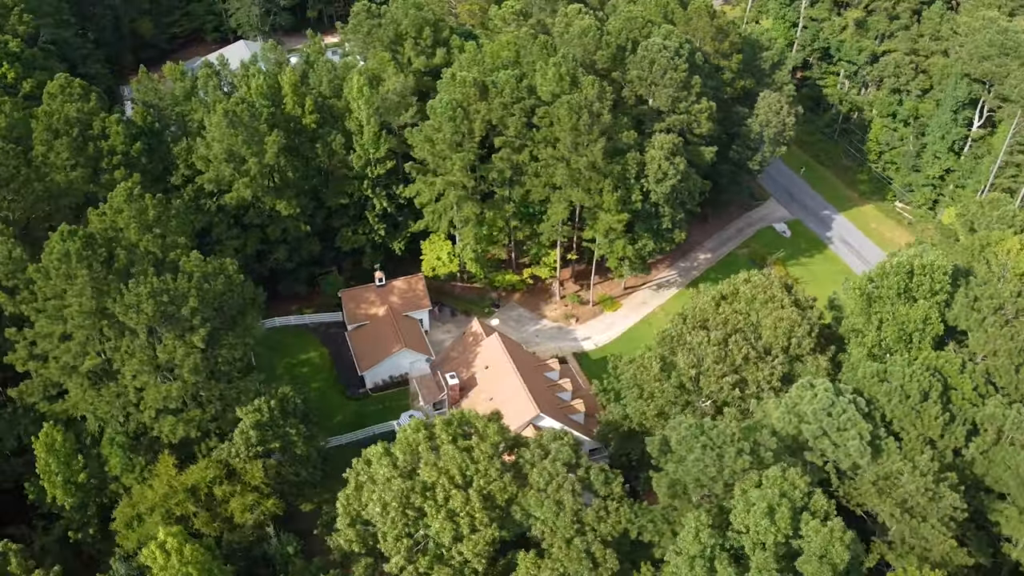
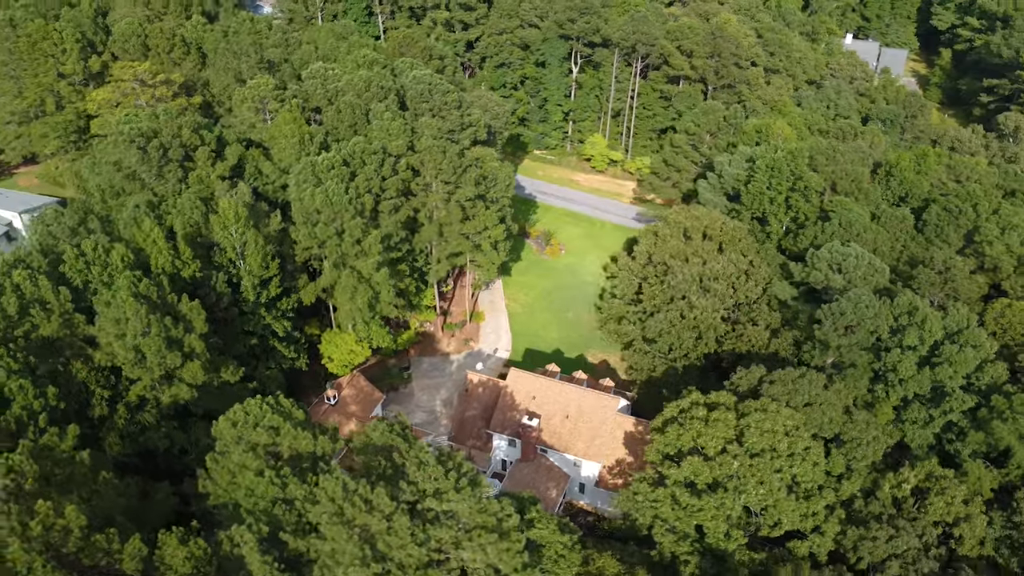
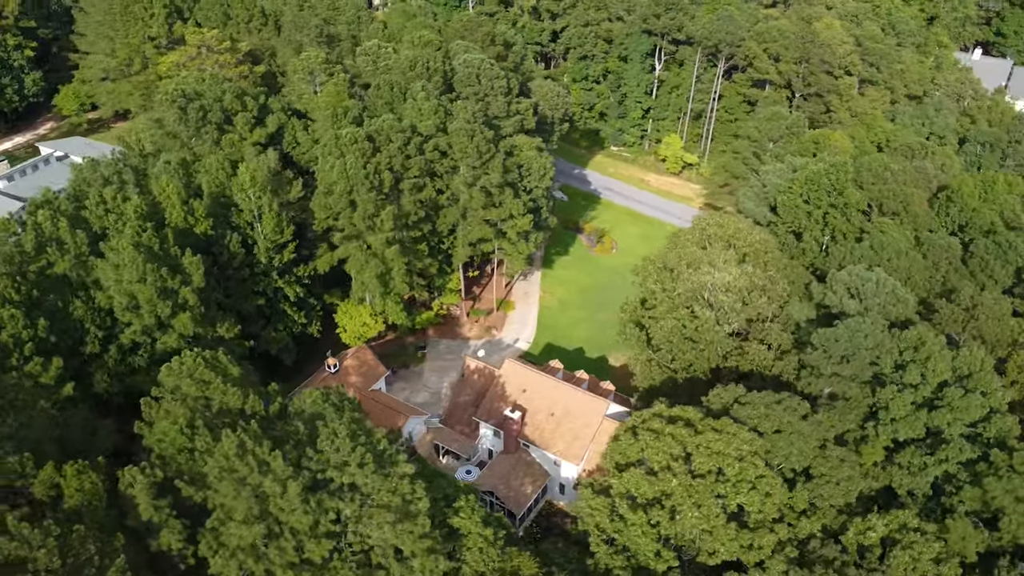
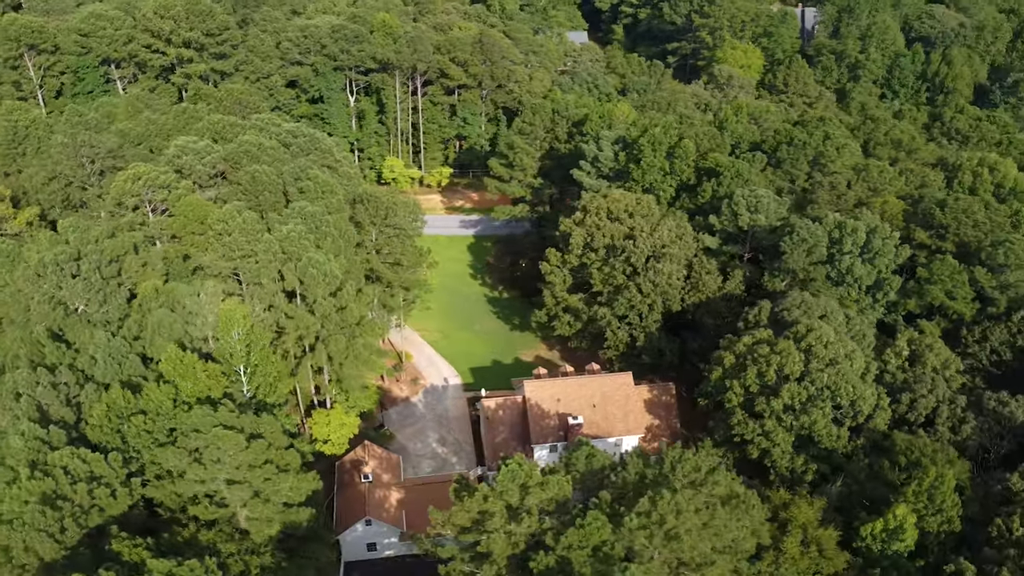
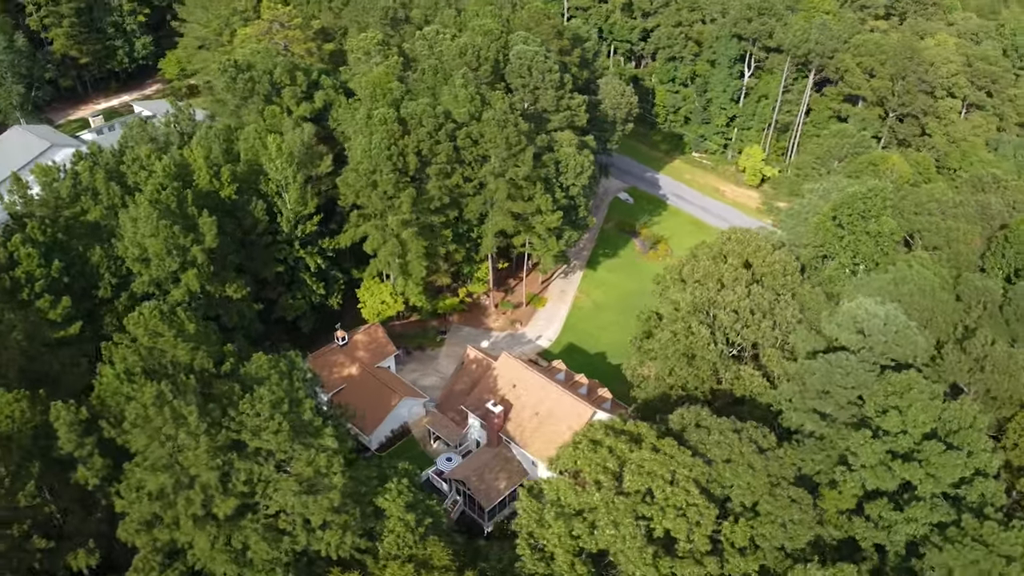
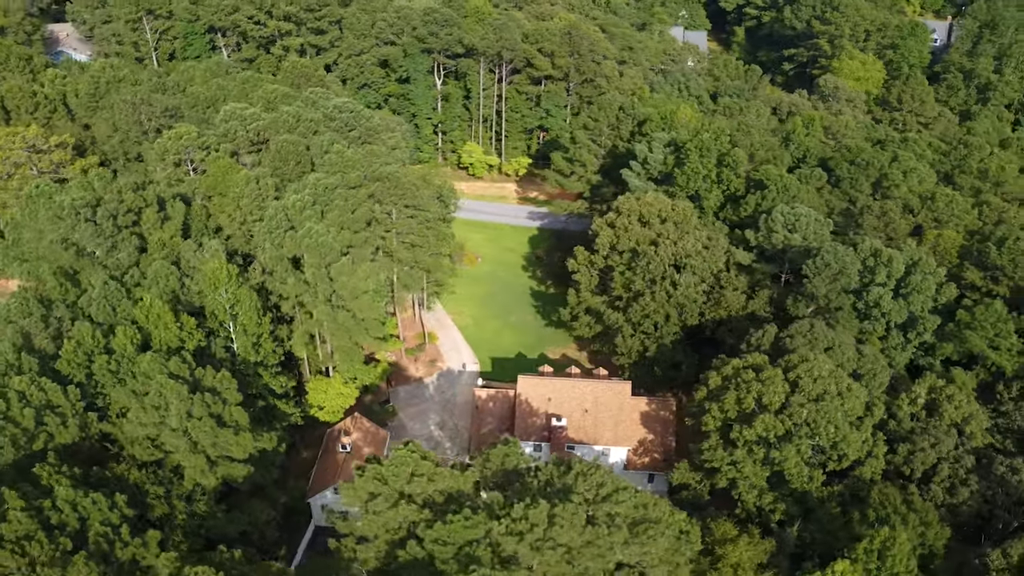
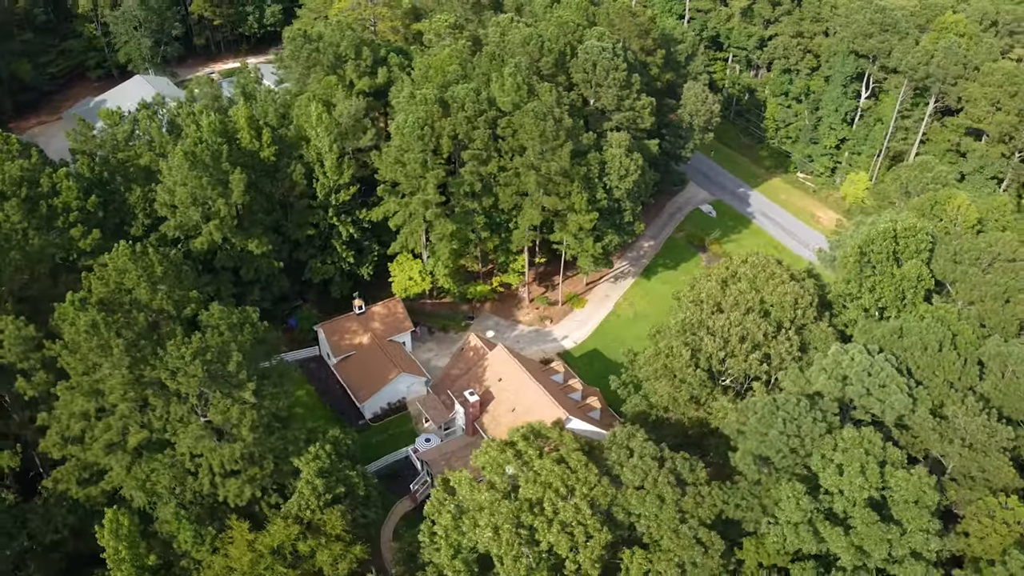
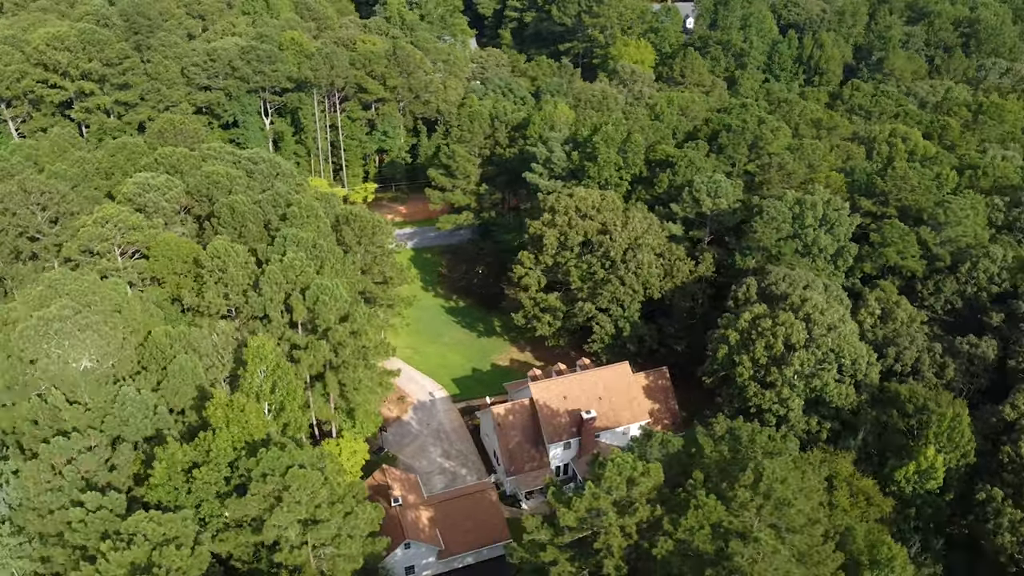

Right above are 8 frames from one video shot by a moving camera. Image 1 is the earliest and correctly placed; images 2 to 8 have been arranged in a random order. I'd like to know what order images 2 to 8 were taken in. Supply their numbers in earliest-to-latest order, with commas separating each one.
7, 5, 3, 2, 6, 4, 8
